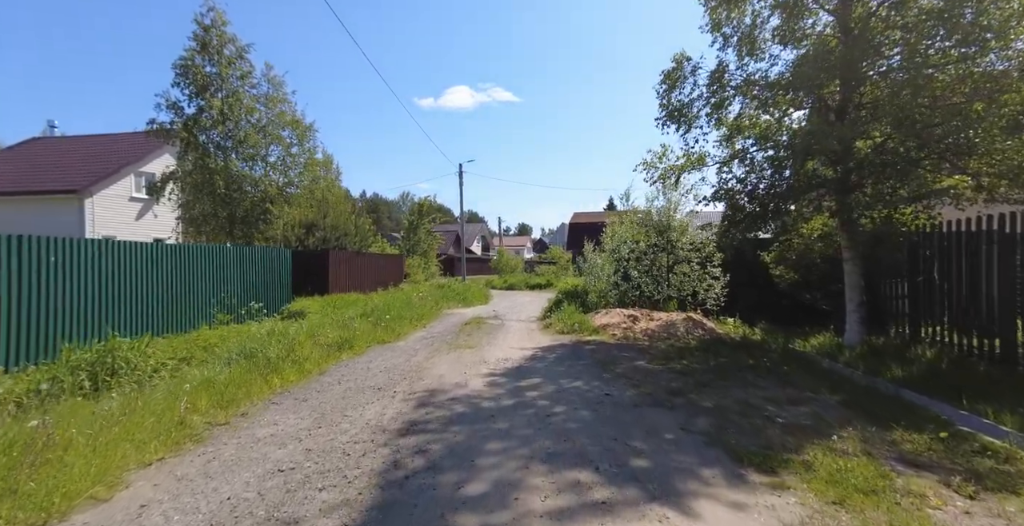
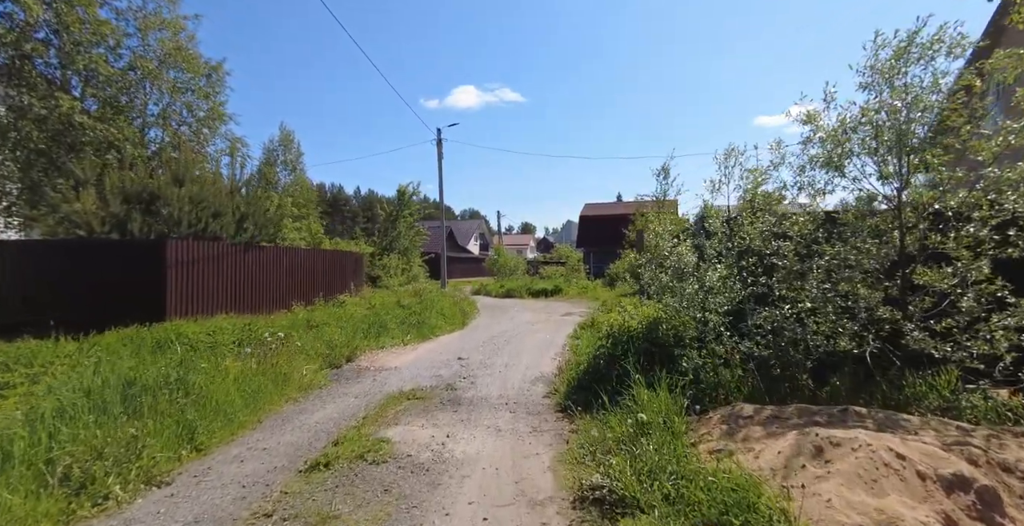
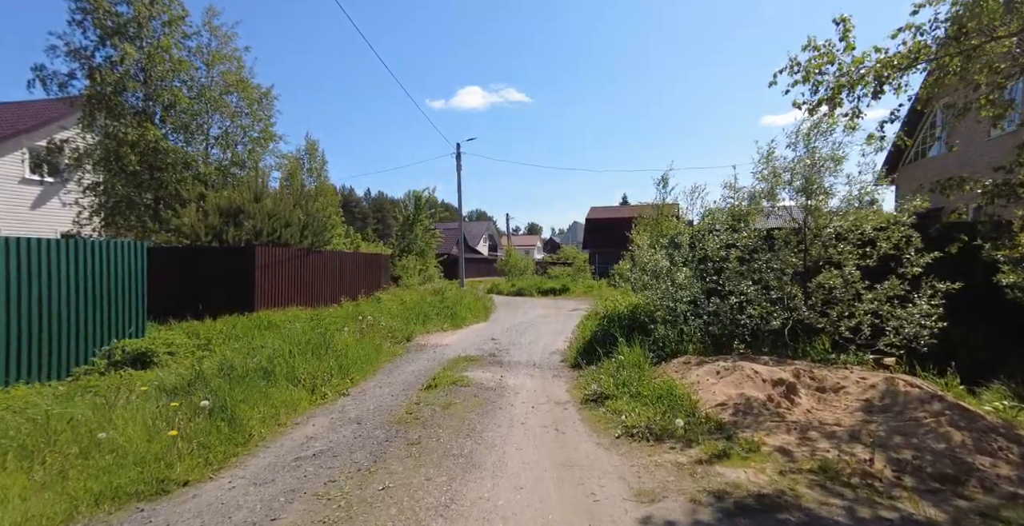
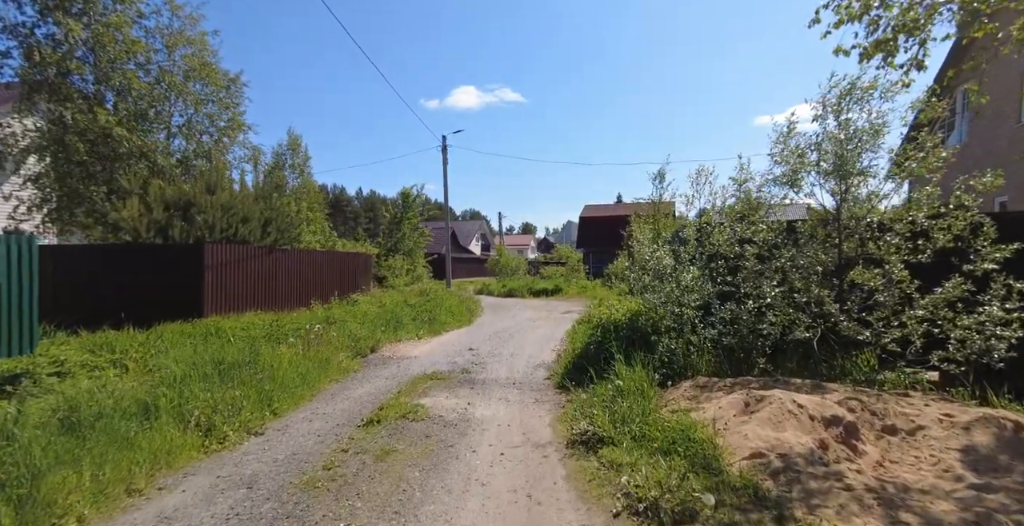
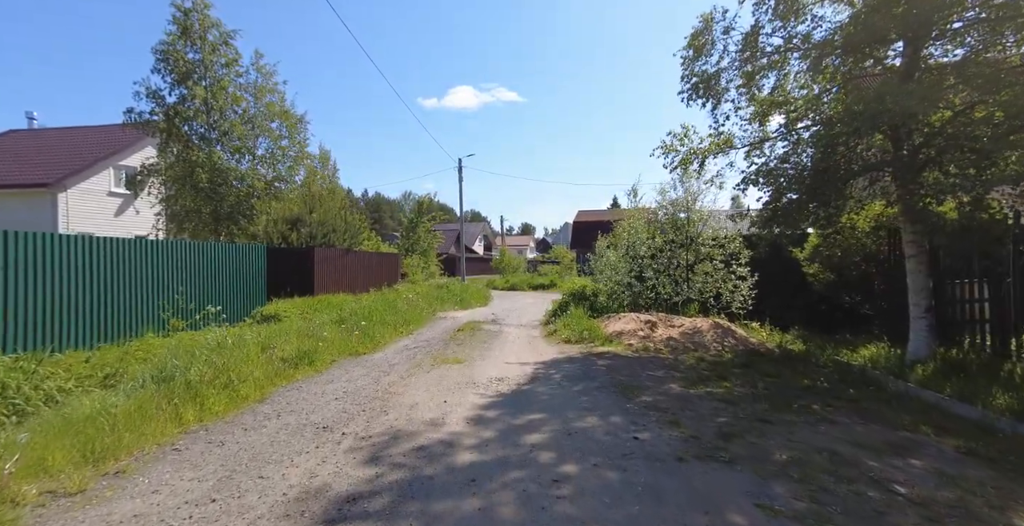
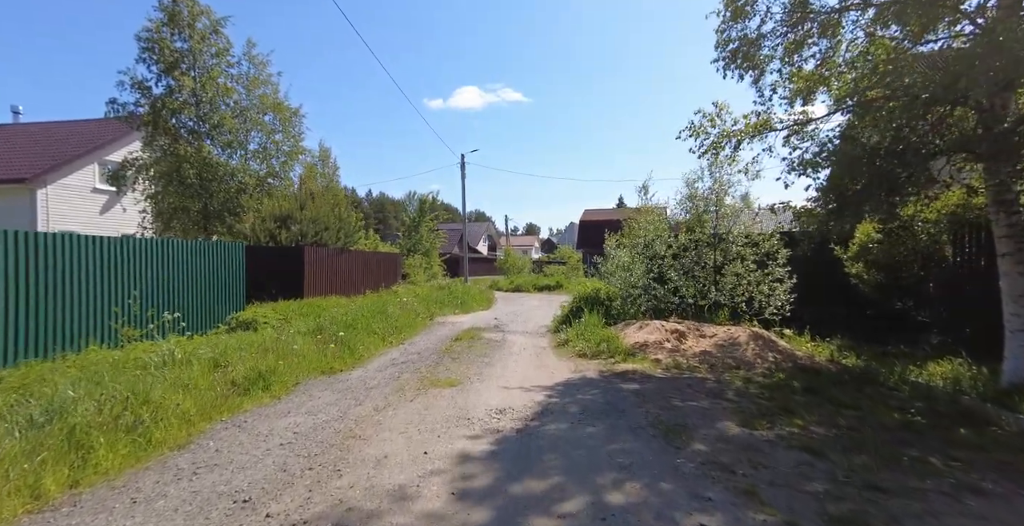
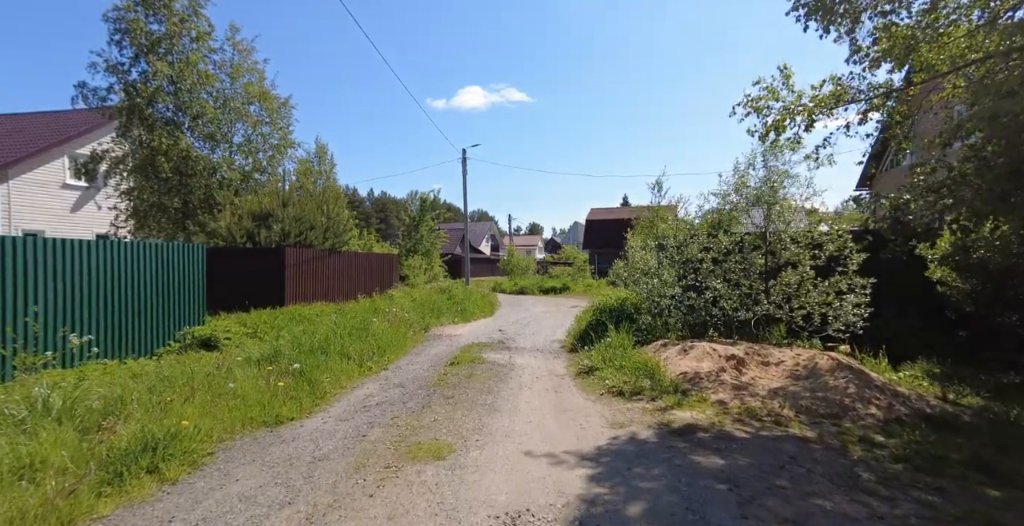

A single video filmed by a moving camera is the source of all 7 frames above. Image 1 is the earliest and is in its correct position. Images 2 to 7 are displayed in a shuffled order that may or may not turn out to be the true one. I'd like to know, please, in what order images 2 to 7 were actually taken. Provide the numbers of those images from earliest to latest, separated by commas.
5, 6, 7, 3, 4, 2
